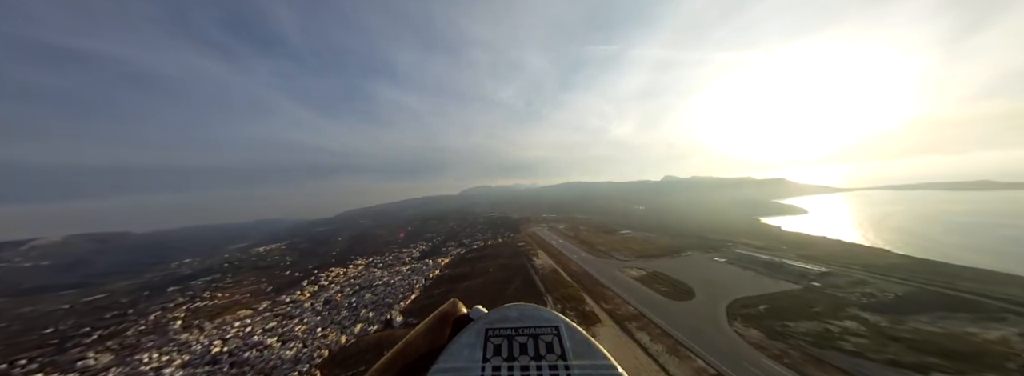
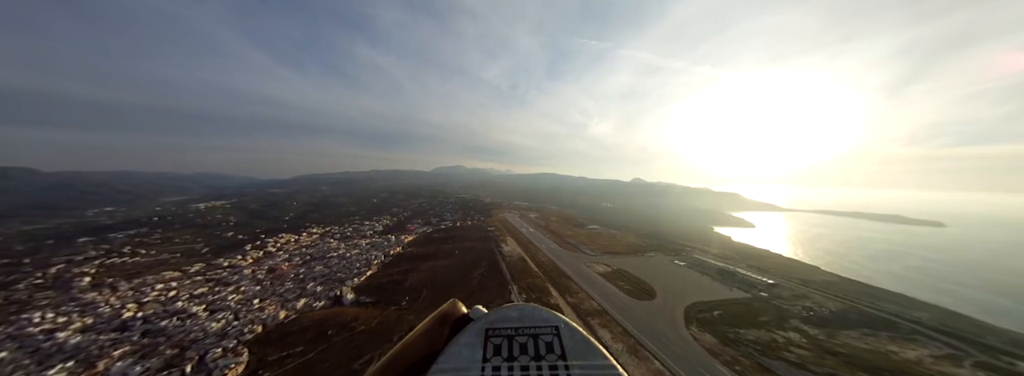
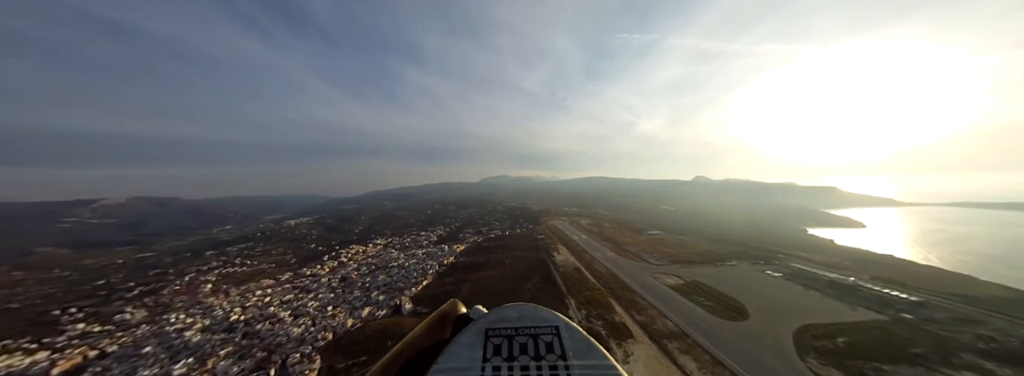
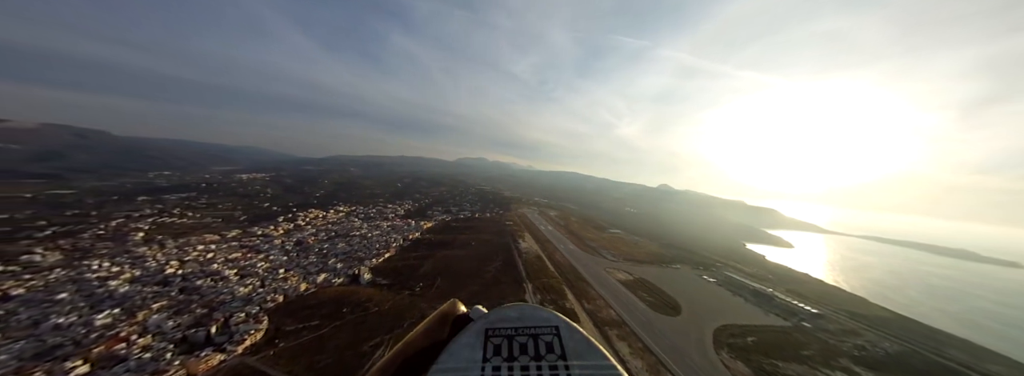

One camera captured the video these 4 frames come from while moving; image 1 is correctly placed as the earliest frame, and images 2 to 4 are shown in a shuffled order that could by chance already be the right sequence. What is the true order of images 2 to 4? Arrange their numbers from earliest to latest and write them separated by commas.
2, 4, 3
